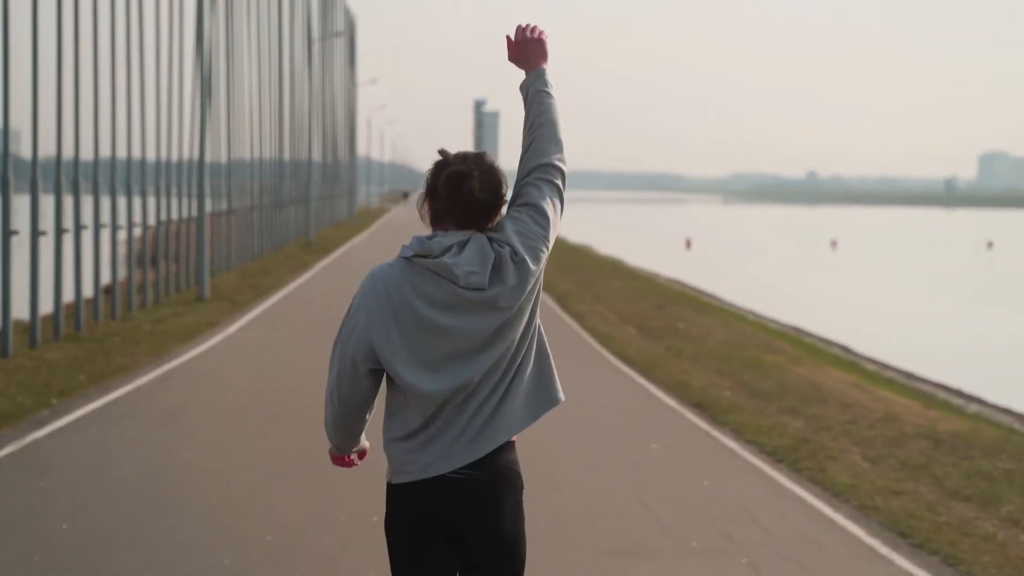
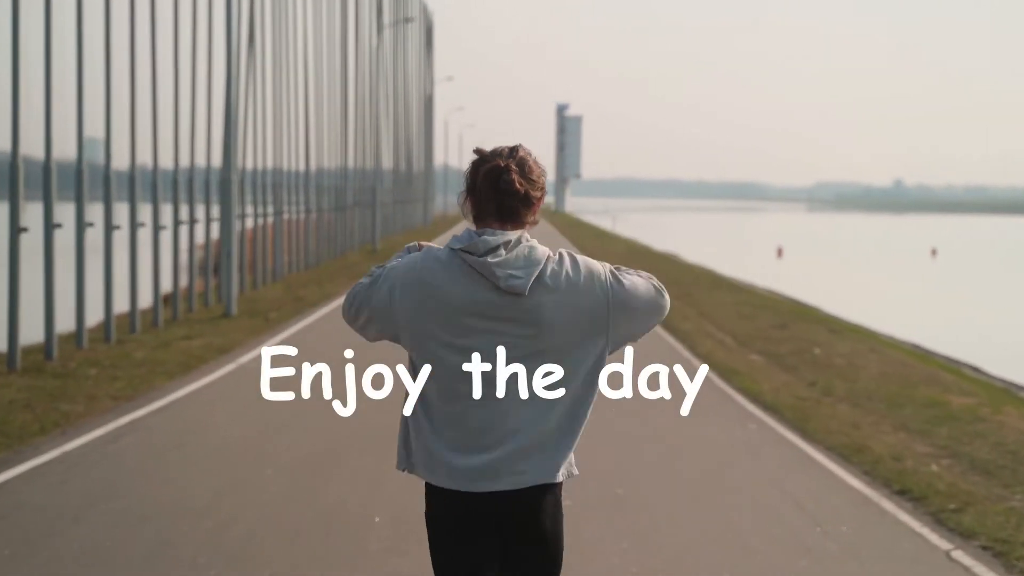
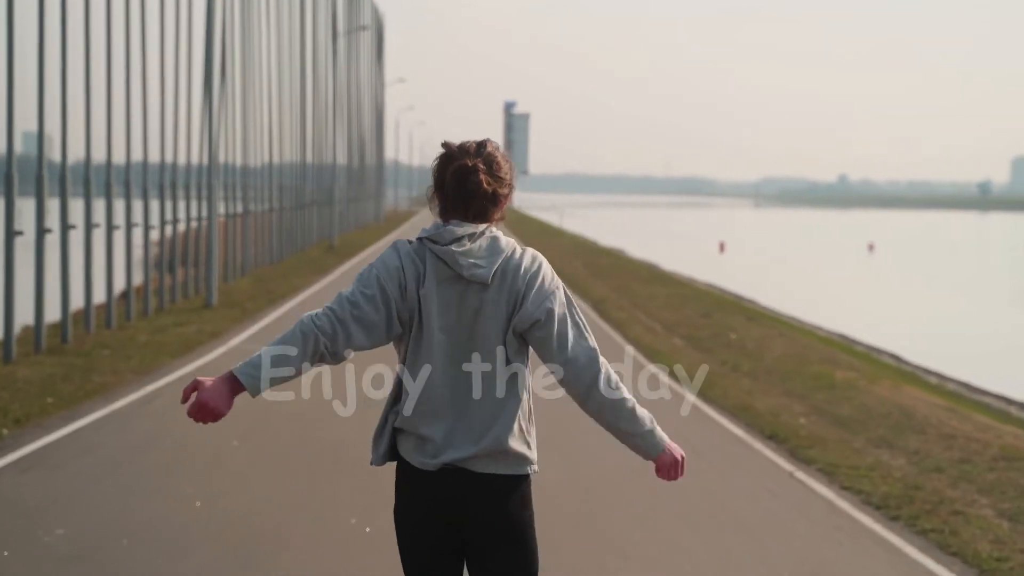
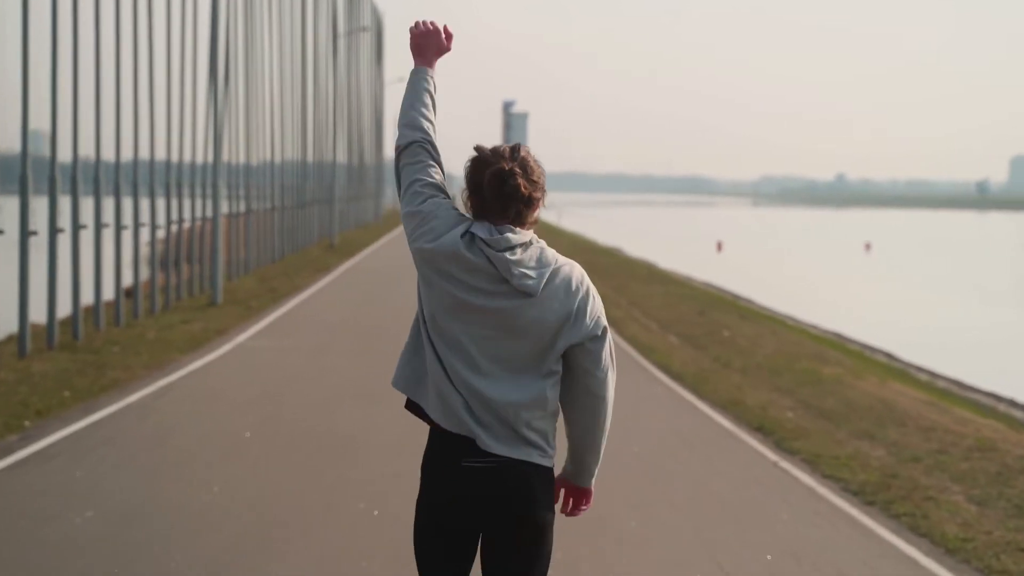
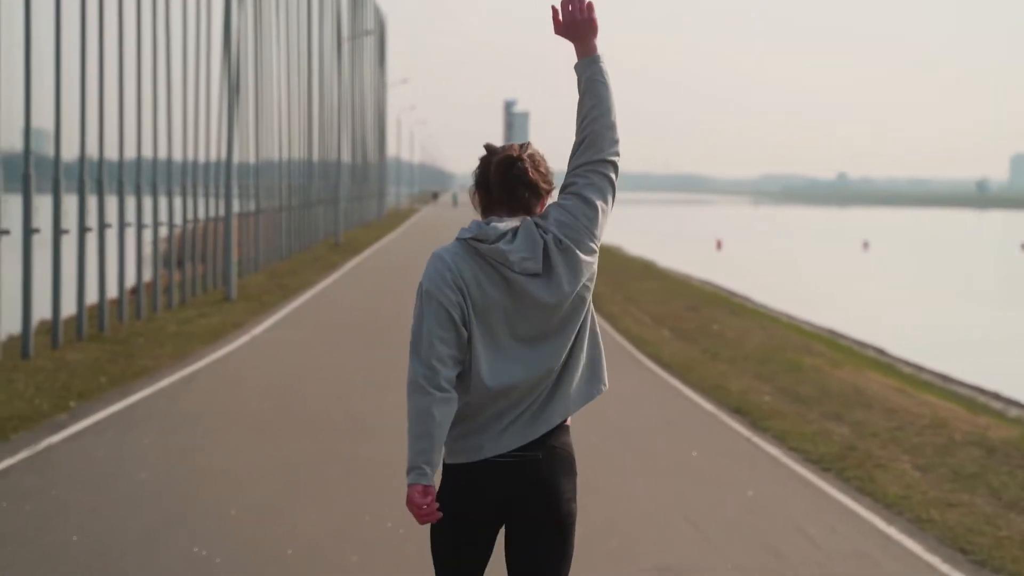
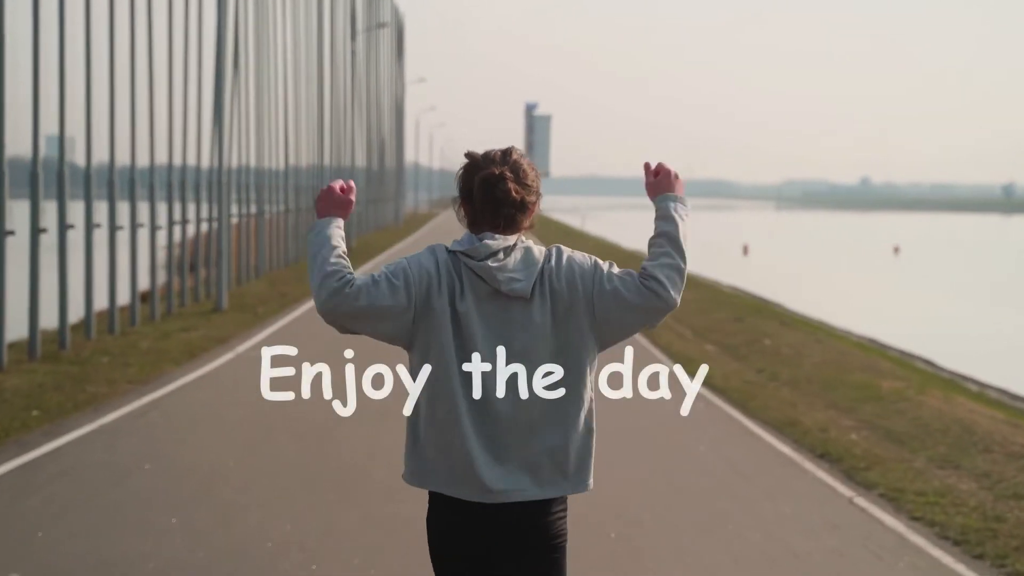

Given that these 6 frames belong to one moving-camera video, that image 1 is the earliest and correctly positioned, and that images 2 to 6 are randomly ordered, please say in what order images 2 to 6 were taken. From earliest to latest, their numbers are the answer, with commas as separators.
5, 4, 3, 6, 2
